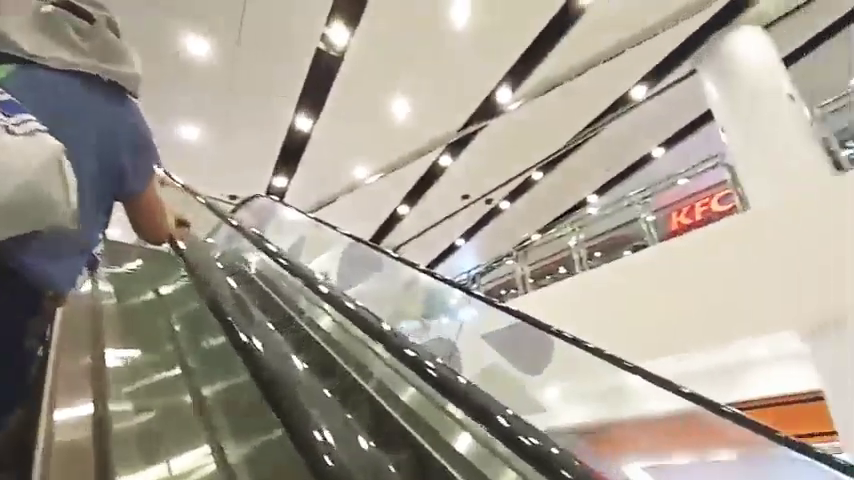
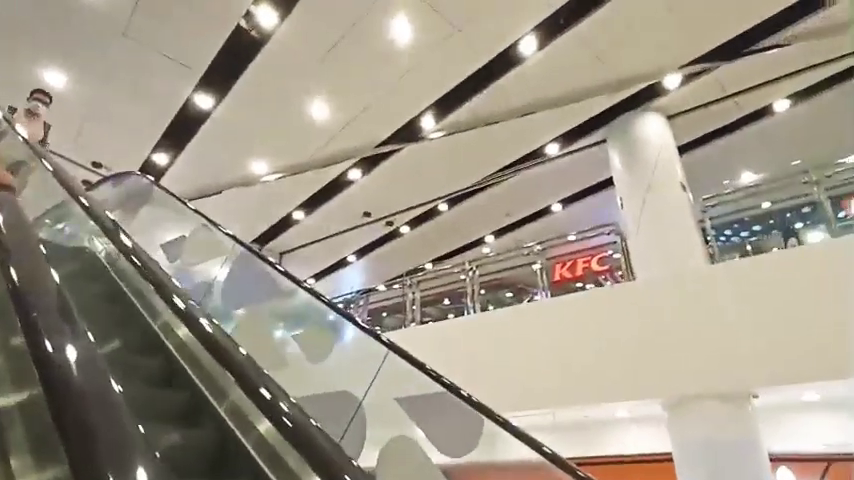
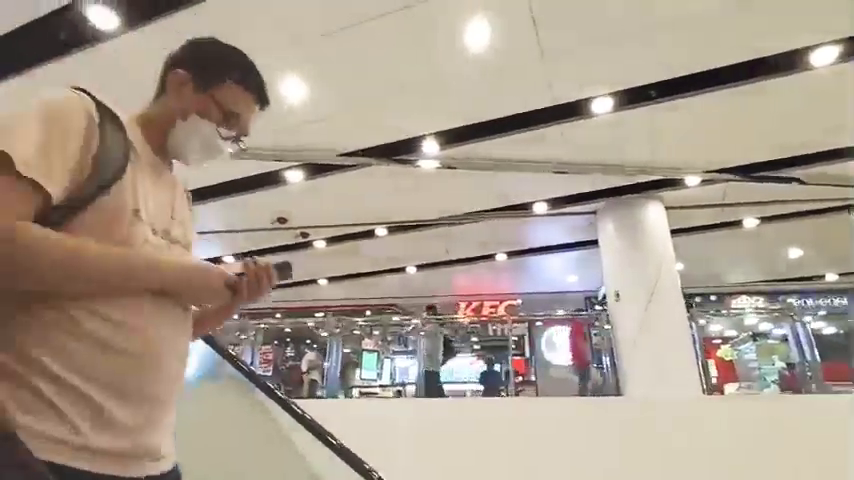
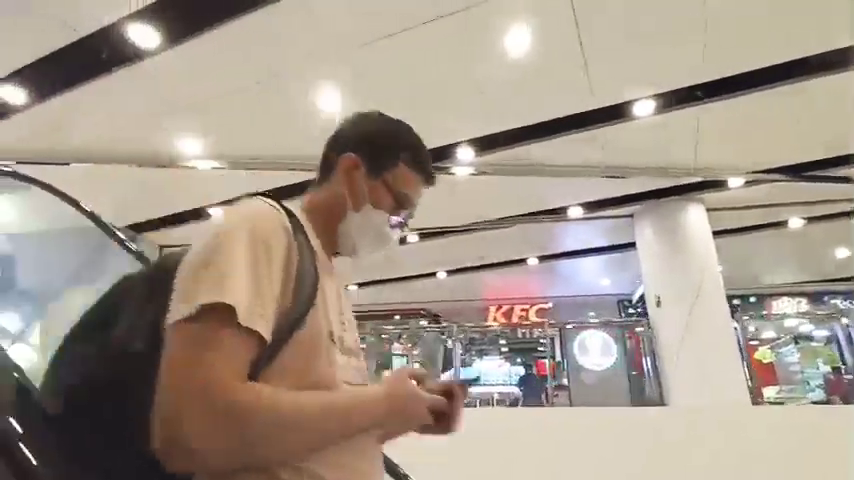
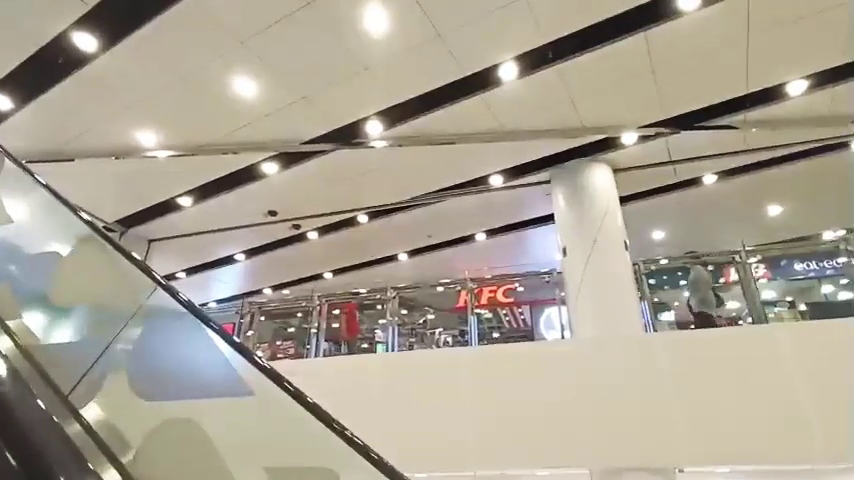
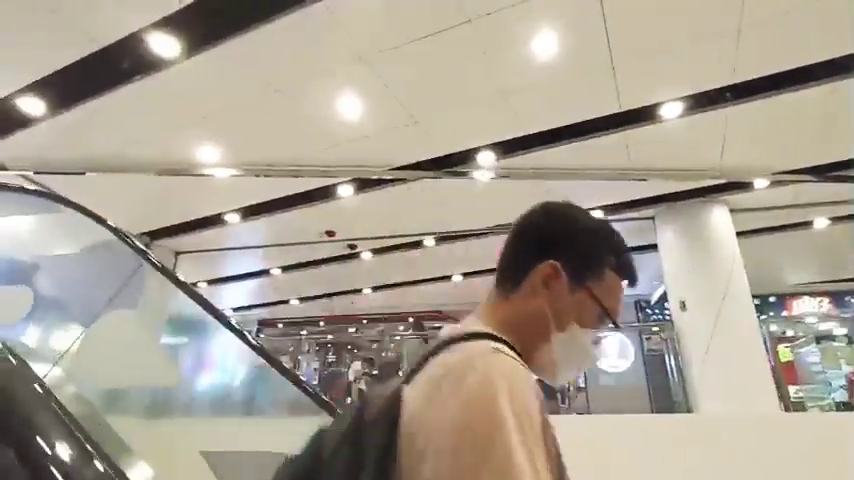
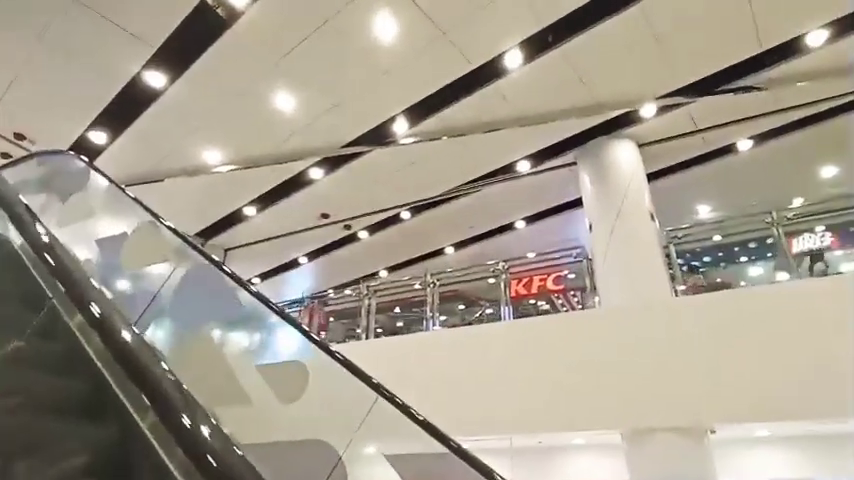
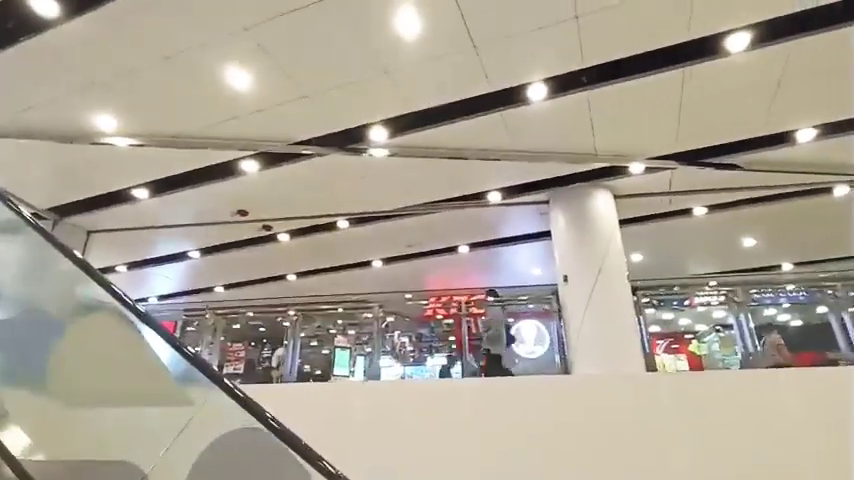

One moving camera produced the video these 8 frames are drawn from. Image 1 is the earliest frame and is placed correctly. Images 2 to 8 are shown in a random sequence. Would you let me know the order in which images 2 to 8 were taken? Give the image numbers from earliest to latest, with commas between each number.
2, 7, 5, 8, 3, 4, 6
